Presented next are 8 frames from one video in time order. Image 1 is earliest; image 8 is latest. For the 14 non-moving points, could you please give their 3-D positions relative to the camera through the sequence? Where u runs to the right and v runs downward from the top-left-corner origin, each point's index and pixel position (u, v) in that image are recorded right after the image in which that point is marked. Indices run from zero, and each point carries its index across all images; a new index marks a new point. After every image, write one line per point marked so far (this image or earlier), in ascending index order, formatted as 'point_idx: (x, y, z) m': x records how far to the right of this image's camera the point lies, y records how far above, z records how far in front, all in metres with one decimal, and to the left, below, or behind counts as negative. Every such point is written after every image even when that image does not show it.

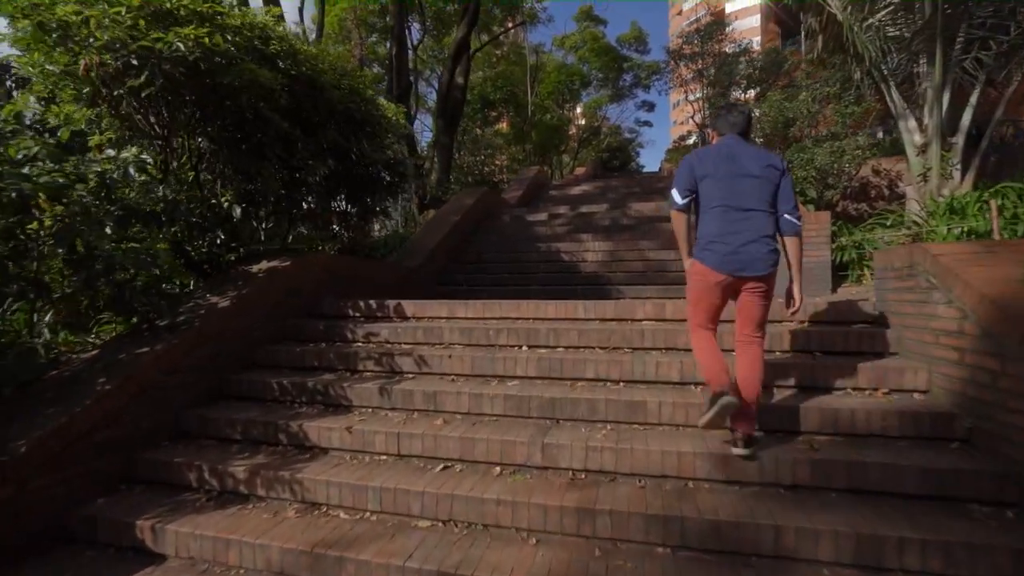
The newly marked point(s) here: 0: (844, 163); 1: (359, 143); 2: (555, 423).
0: (+5.1, +1.9, +8.3) m
1: (-1.8, +1.7, +6.4) m
2: (+0.3, -0.9, +3.6) m
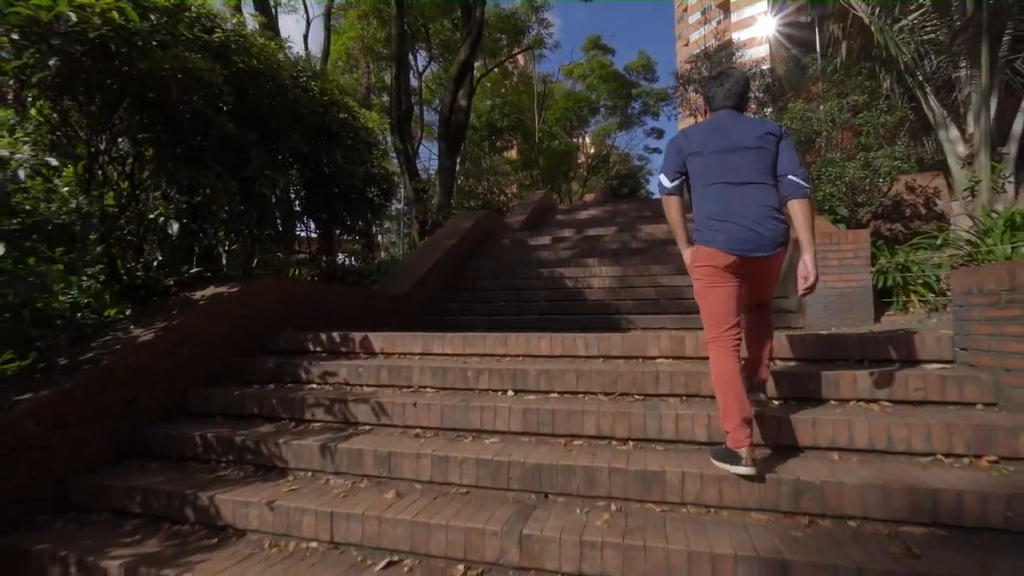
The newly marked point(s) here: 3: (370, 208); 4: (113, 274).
0: (+5.0, +1.5, +7.4) m
1: (-1.9, +1.4, +5.7) m
2: (+0.1, -1.1, +2.7) m
3: (-1.7, +1.0, +6.4) m
4: (-3.1, +0.1, +4.2) m
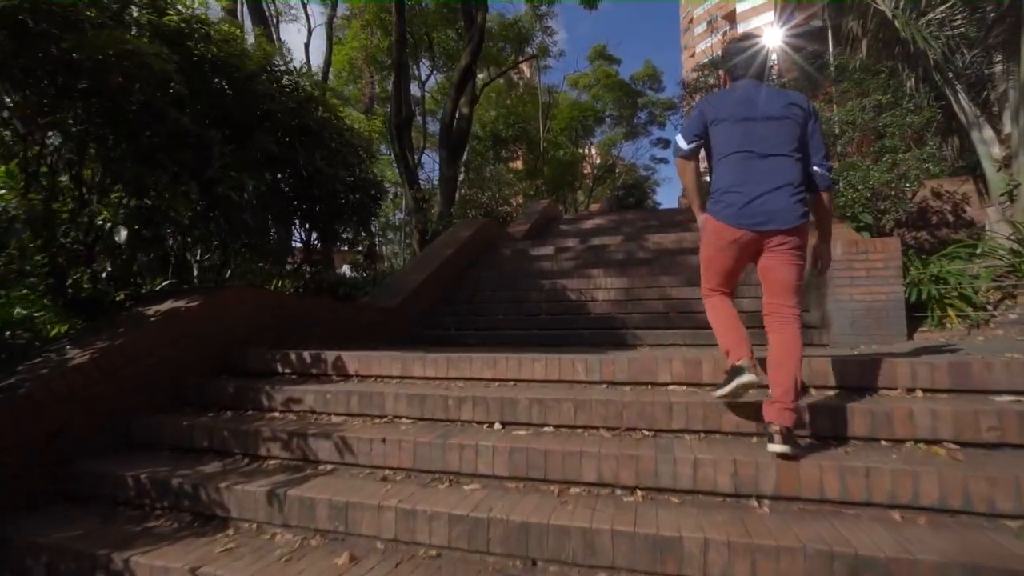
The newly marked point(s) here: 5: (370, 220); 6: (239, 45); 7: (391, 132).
0: (+5.0, +1.4, +6.9) m
1: (-2.0, +1.3, +5.2) m
2: (+0.1, -1.1, +2.2) m
3: (-1.7, +0.8, +5.9) m
4: (-3.2, 0.0, +3.8) m
5: (-1.6, +0.8, +6.1) m
6: (-2.3, +2.1, +4.6) m
7: (-3.3, +4.3, +14.8) m
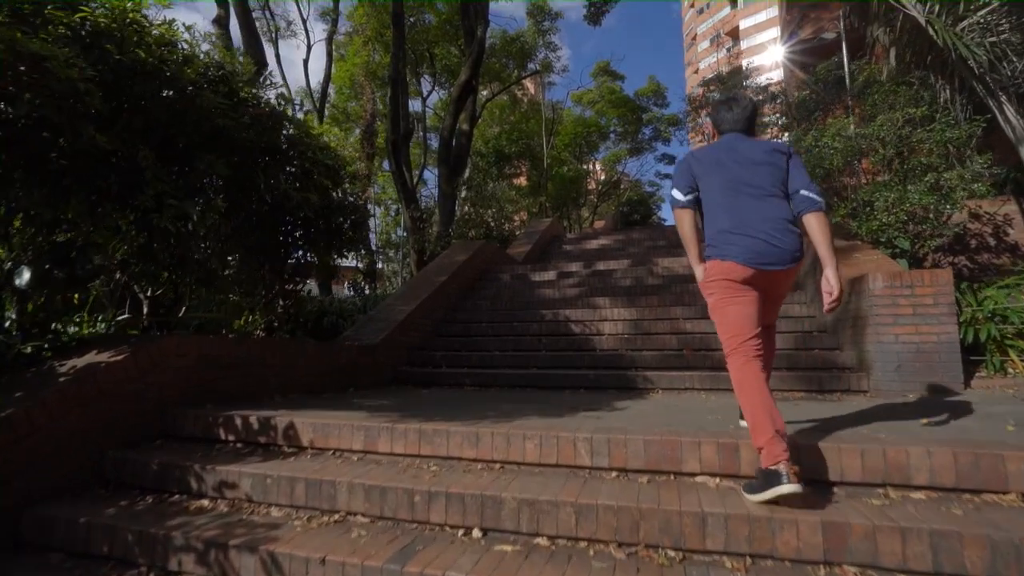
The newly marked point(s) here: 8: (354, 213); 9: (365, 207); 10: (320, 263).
0: (+5.0, +1.0, +6.2) m
1: (-2.0, +0.9, +4.6) m
2: (0.0, -1.4, +1.5) m
3: (-1.8, +0.5, +5.2) m
4: (-3.3, -0.3, +3.1) m
5: (-1.6, +0.4, +5.5) m
6: (-2.4, +1.7, +4.0) m
7: (-3.3, +3.7, +14.3) m
8: (-1.6, +0.7, +5.4) m
9: (-1.5, +0.8, +5.5) m
10: (-1.9, +0.3, +5.3) m
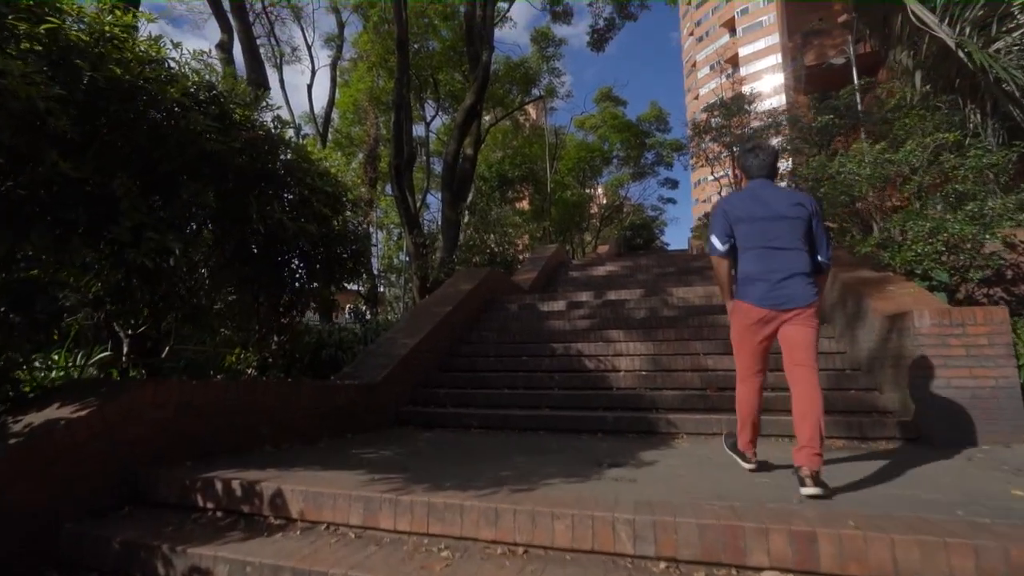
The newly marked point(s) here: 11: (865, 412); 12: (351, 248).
0: (+5.1, +0.6, +5.8) m
1: (-1.9, +0.6, +4.2) m
2: (+0.1, -1.6, +1.0) m
3: (-1.6, +0.1, +4.9) m
4: (-3.1, -0.5, +2.7) m
5: (-1.5, +0.1, +5.1) m
6: (-2.3, +1.5, +3.6) m
7: (-3.2, +3.0, +14.0) m
8: (-1.4, +0.4, +5.0) m
9: (-1.4, +0.5, +5.2) m
10: (-1.8, -0.1, +4.9) m
11: (+3.5, -1.2, +5.3) m
12: (-1.5, +0.4, +5.0) m
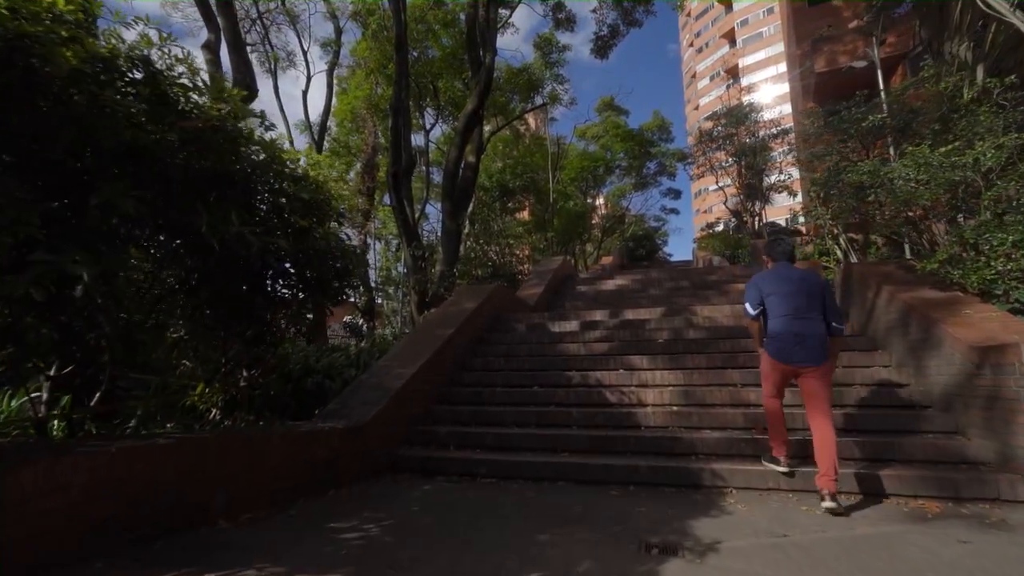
0: (+5.2, +0.4, +5.0) m
1: (-1.8, +0.5, +3.3) m
2: (+0.2, -1.7, +0.1) m
3: (-1.5, -0.1, +4.0) m
4: (-3.0, -0.7, +1.8) m
5: (-1.4, -0.1, +4.2) m
6: (-2.2, +1.3, +2.8) m
7: (-3.1, +2.6, +13.2) m
8: (-1.3, +0.2, +4.2) m
9: (-1.3, +0.3, +4.3) m
10: (-1.6, -0.3, +4.0) m
11: (+3.6, -1.5, +4.4) m
12: (-1.4, +0.2, +4.2) m
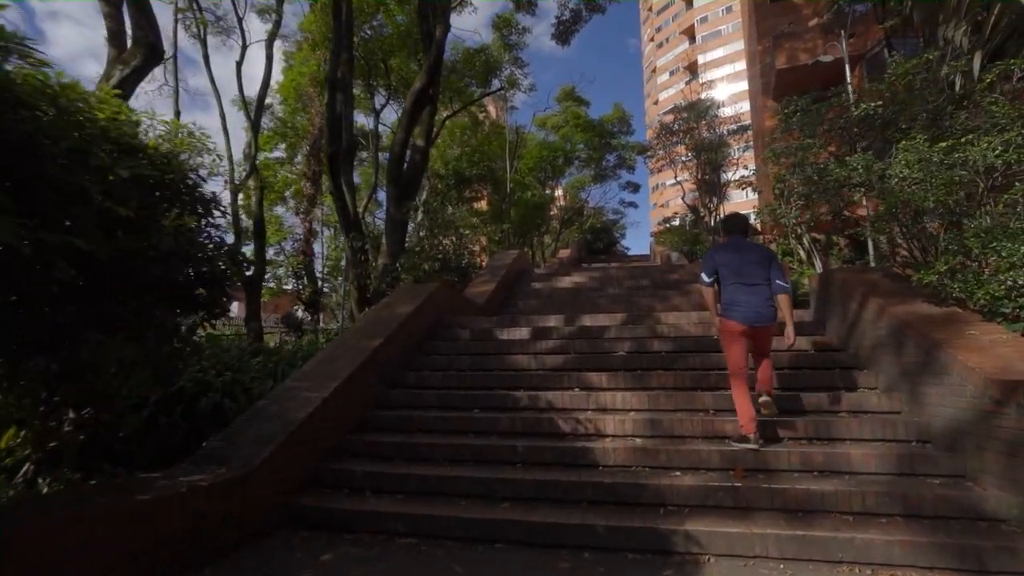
0: (+4.7, +0.2, +4.3) m
1: (-2.1, +0.4, +2.2) m
2: (+0.1, -1.9, -0.9) m
3: (-1.9, -0.2, +2.8) m
4: (-3.3, -0.8, +0.5) m
5: (-1.8, -0.2, +3.1) m
6: (-2.5, +1.2, +1.6) m
7: (-4.2, +2.7, +11.9) m
8: (-1.7, +0.1, +3.0) m
9: (-1.7, +0.2, +3.2) m
10: (-2.1, -0.4, +2.8) m
11: (+3.1, -1.6, +3.7) m
12: (-1.8, +0.1, +3.0) m
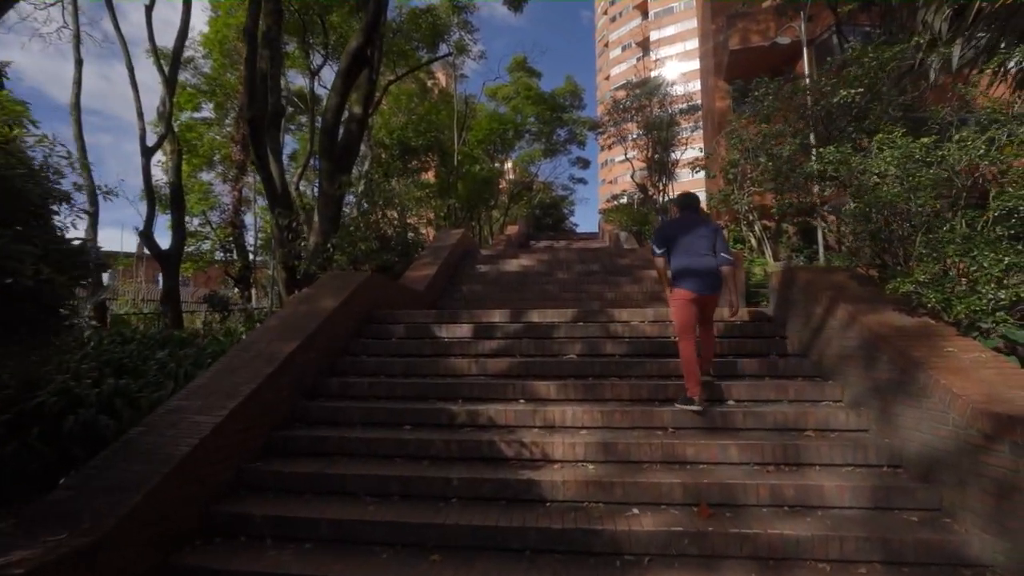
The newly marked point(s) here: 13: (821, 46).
0: (+4.2, +0.1, +4.0) m
1: (-2.4, +0.2, +1.2) m
2: (+0.1, -2.2, -1.5) m
3: (-2.2, -0.3, +1.9) m
4: (-3.3, -1.0, -0.5) m
5: (-2.1, -0.3, +2.2) m
6: (-2.6, +1.0, +0.5) m
7: (-5.2, +3.1, +10.5) m
8: (-2.0, 0.0, +2.1) m
9: (-2.0, +0.1, +2.3) m
10: (-2.4, -0.5, +1.9) m
11: (+2.7, -1.7, +3.3) m
12: (-2.1, 0.0, +2.1) m
13: (+9.4, +7.3, +16.2) m
